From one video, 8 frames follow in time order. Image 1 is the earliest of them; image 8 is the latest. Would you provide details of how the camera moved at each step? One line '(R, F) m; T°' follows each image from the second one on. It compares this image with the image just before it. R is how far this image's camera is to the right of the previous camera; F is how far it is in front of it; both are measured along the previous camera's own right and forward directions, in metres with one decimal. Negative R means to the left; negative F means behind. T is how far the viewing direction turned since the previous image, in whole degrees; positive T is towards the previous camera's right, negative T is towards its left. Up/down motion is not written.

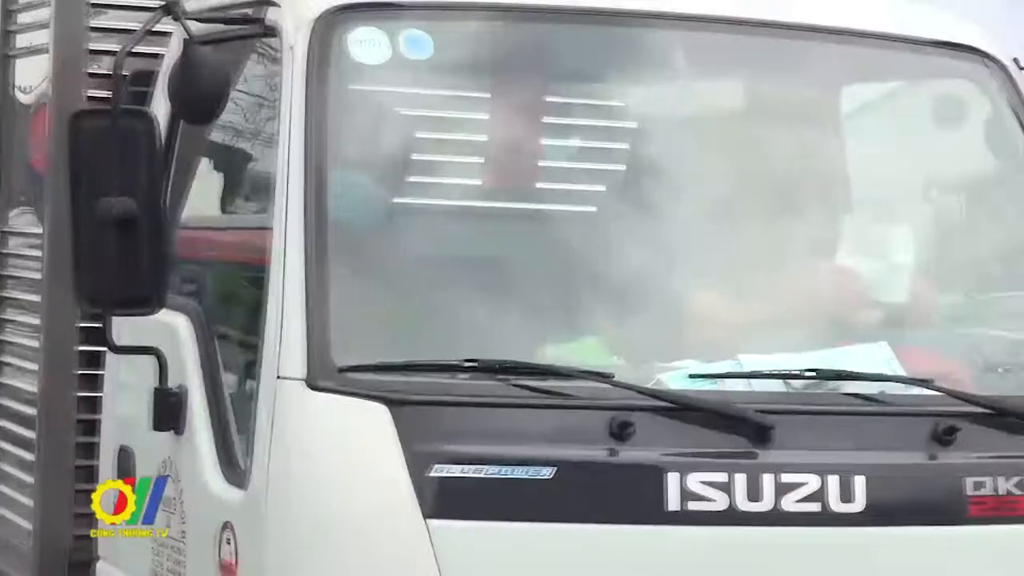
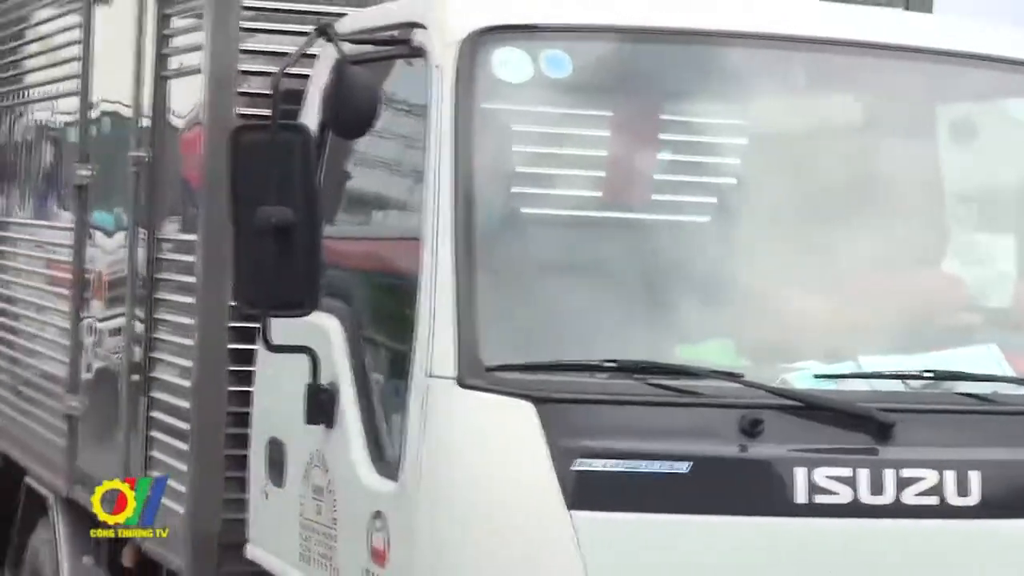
(-0.3, -0.2) m; -3°
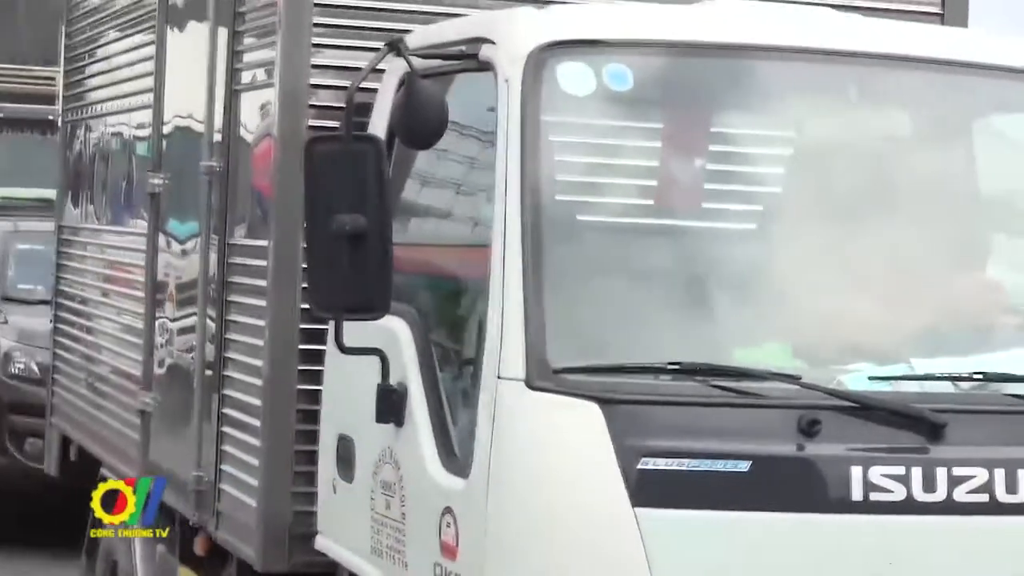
(-0.1, -0.1) m; -2°
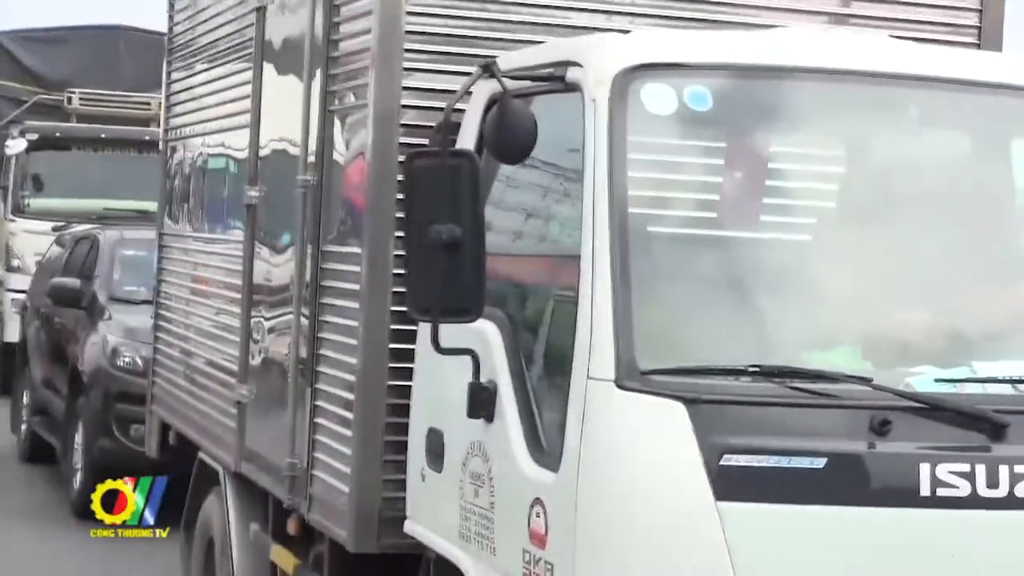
(-0.2, -0.2) m; -2°
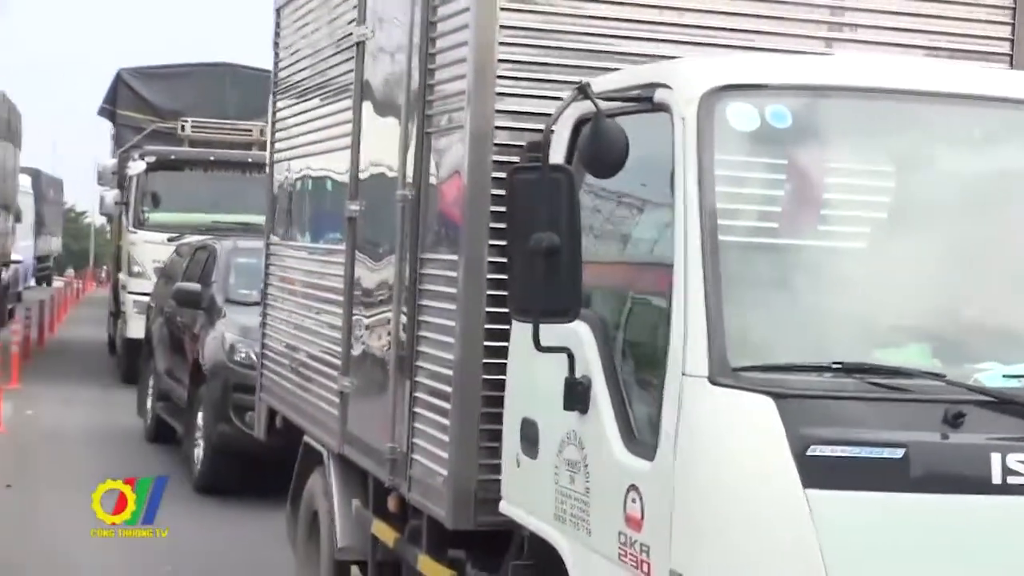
(-0.3, -0.3) m; -2°
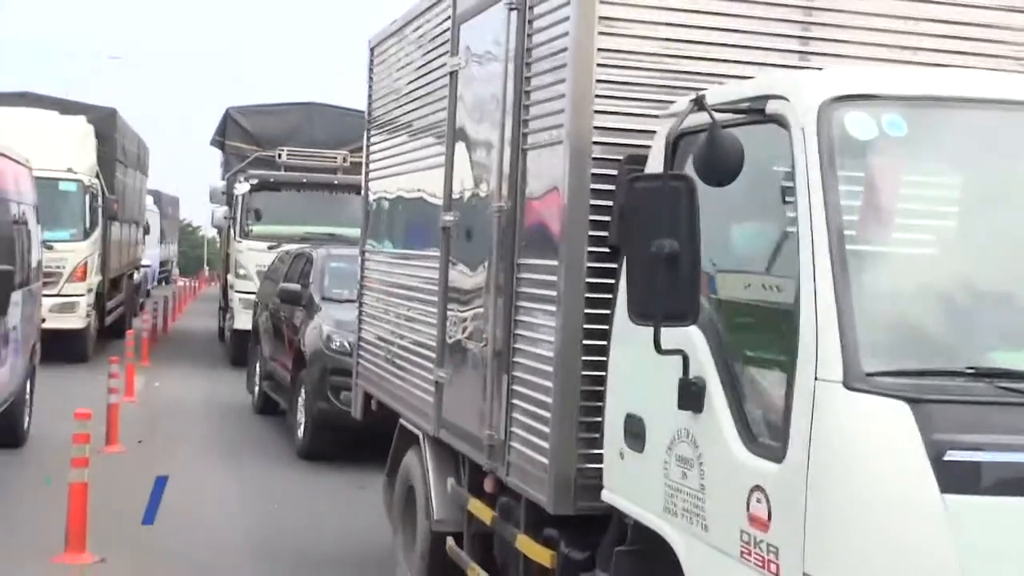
(-0.3, -0.2) m; -3°
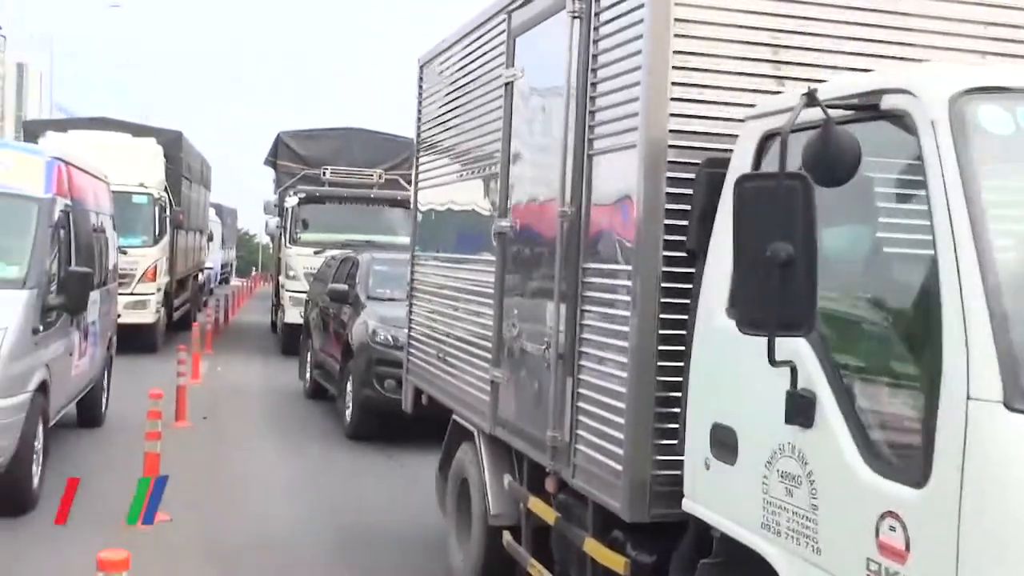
(-0.3, +0.2) m; -3°
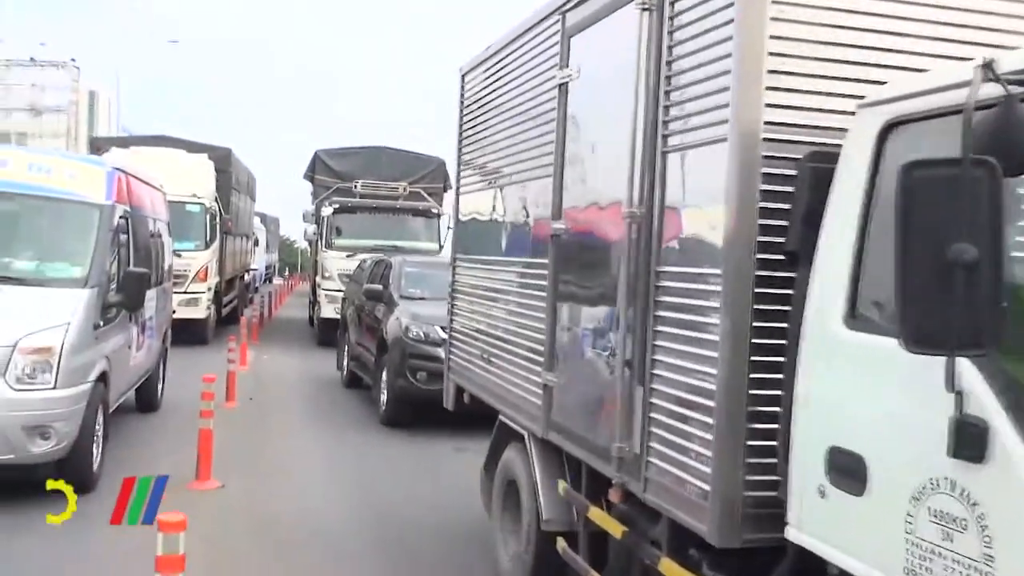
(-0.3, +0.5) m; -2°
